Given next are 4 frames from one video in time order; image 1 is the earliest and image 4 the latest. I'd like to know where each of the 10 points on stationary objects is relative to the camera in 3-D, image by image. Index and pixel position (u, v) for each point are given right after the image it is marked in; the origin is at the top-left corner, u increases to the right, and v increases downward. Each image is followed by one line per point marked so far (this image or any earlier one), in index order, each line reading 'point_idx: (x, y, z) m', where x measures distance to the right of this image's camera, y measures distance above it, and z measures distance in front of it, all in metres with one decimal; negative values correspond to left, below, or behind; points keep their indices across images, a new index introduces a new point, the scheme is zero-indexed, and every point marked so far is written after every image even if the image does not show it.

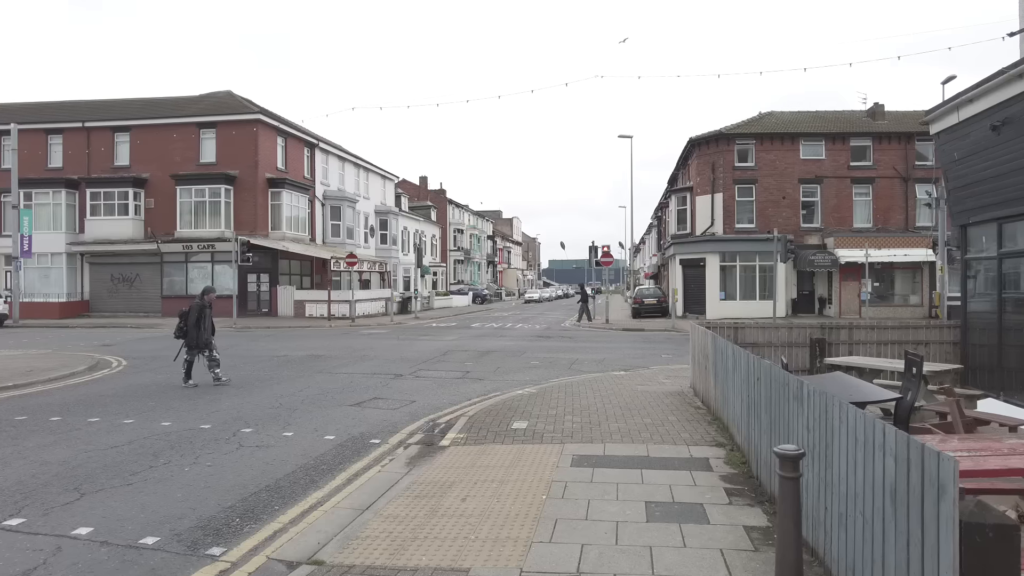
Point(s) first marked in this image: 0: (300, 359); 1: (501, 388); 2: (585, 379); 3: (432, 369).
0: (-4.9, -1.7, +15.4) m
1: (-0.1, -1.7, +10.9) m
2: (+1.3, -1.6, +11.5) m
3: (-1.6, -1.6, +12.9) m
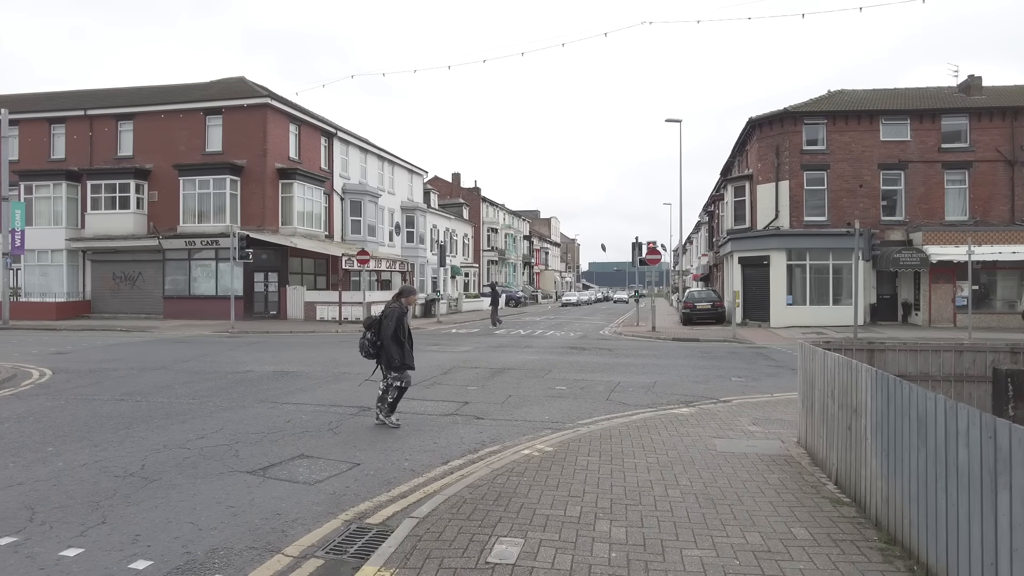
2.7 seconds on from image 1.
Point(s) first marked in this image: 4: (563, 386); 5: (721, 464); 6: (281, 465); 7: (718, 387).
0: (-4.6, -1.7, +12.0) m
1: (-0.1, -1.6, +7.2) m
2: (+1.4, -1.6, +7.7) m
3: (-1.4, -1.6, +9.3) m
4: (+0.8, -1.6, +10.6) m
5: (+1.9, -1.6, +5.8) m
6: (-2.1, -1.6, +6.0) m
7: (+3.5, -1.7, +10.9) m
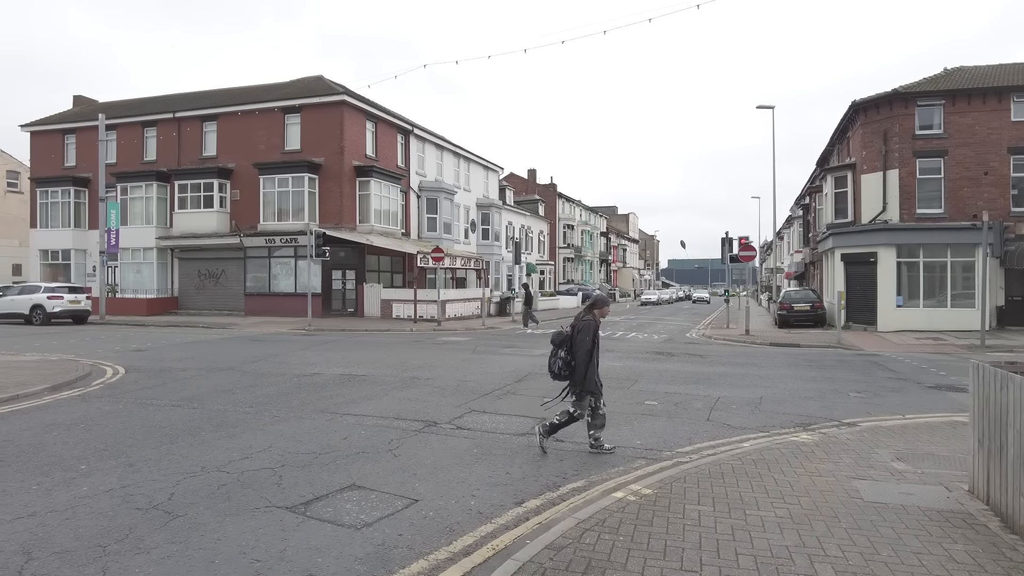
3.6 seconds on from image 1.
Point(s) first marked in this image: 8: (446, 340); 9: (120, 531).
0: (-3.2, -1.6, +11.4) m
1: (+0.7, -1.7, +6.1) m
2: (+2.3, -1.6, +6.4) m
3: (-0.3, -1.6, +8.3) m
4: (+2.0, -1.6, +9.3) m
5: (+2.5, -1.6, +4.5) m
6: (-1.5, -1.6, +5.1) m
7: (+4.7, -1.7, +9.3) m
8: (-2.0, -1.5, +19.6) m
9: (-2.6, -1.6, +4.3) m
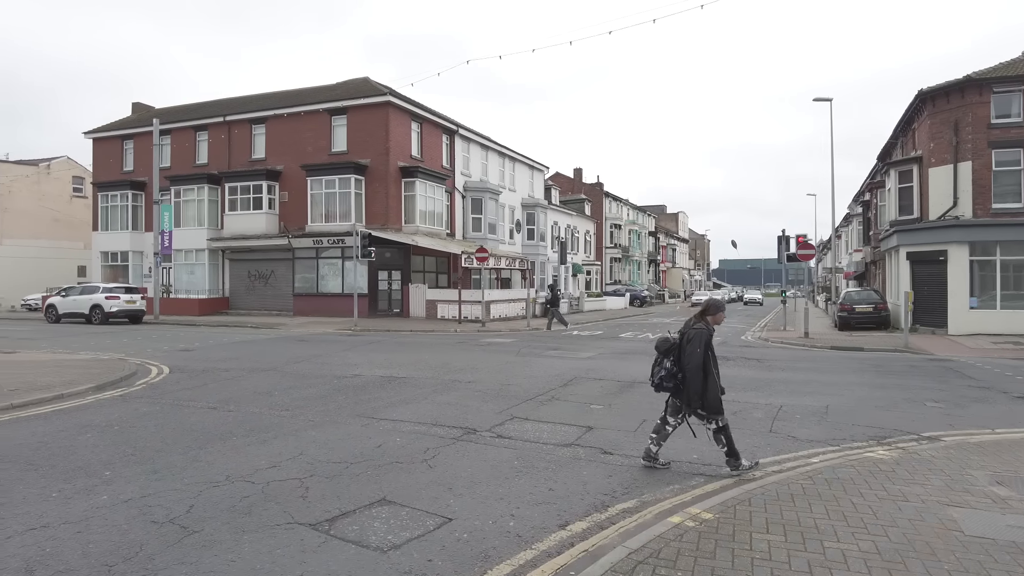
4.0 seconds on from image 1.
0: (-2.4, -1.6, +11.1) m
1: (+1.1, -1.7, +5.5) m
2: (+2.6, -1.6, +5.7) m
3: (+0.2, -1.6, +7.8) m
4: (+2.6, -1.6, +8.7) m
5: (+2.7, -1.6, +3.8) m
6: (-1.1, -1.6, +4.7) m
7: (+5.2, -1.7, +8.5) m
8: (-0.7, -1.6, +19.2) m
9: (-2.3, -1.6, +4.0) m
